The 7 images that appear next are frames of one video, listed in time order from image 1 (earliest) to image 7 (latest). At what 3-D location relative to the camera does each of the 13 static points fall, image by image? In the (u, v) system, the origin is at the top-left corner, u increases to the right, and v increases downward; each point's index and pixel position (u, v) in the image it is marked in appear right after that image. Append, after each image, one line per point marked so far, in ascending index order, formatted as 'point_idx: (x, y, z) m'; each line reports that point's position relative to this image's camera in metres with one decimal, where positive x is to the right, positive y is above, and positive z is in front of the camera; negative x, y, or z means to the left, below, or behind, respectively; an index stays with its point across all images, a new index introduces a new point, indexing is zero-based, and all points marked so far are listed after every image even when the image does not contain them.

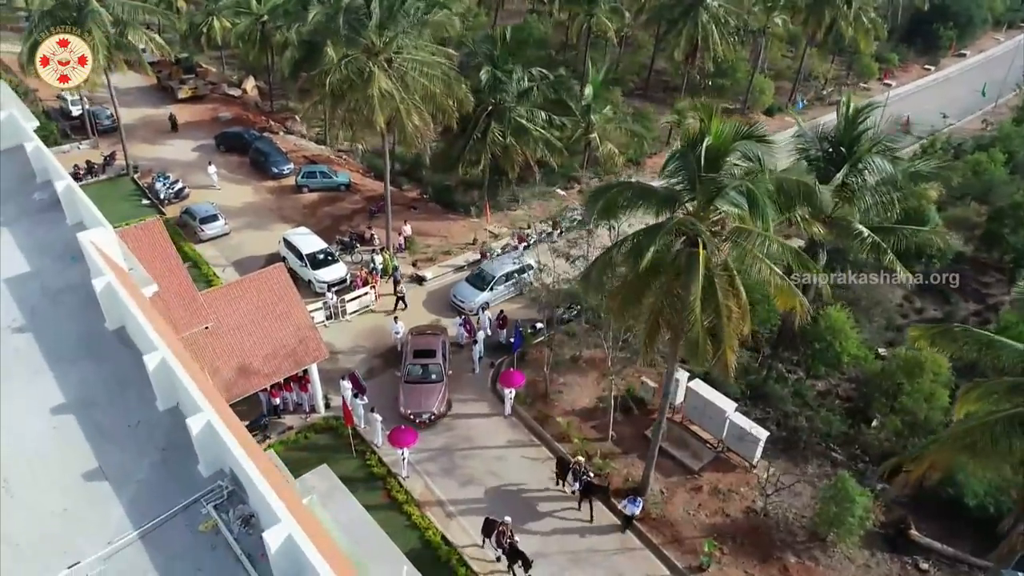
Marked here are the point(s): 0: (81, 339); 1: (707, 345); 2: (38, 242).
0: (-7.5, -0.9, +12.5) m
1: (+4.0, -1.2, +15.3) m
2: (-9.9, +1.0, +15.0) m
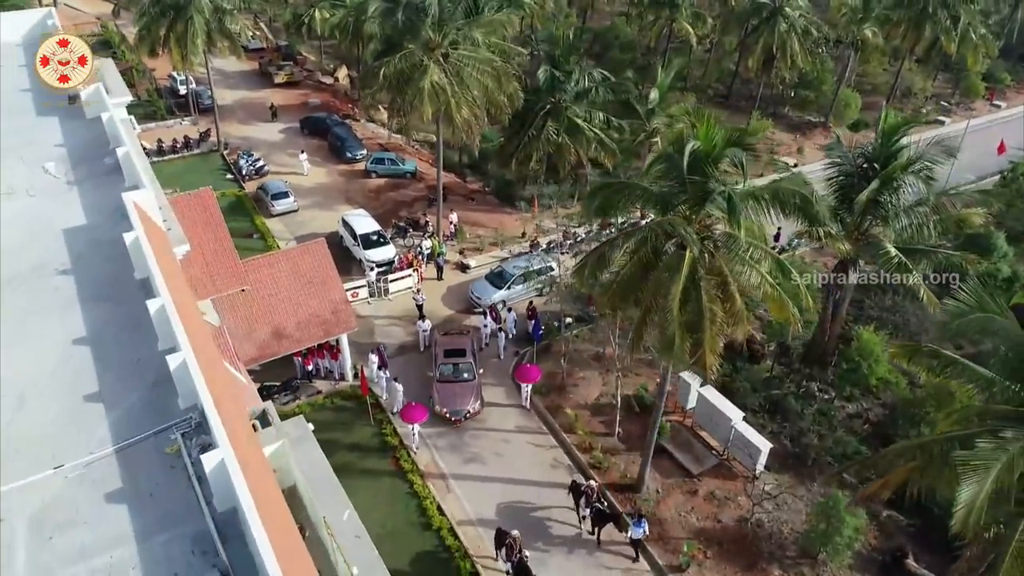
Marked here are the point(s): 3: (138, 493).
0: (-8.0, +0.1, +14.3) m
1: (+3.7, -1.2, +15.7) m
2: (-9.9, +2.1, +17.1) m
3: (-5.4, -2.9, +10.3) m
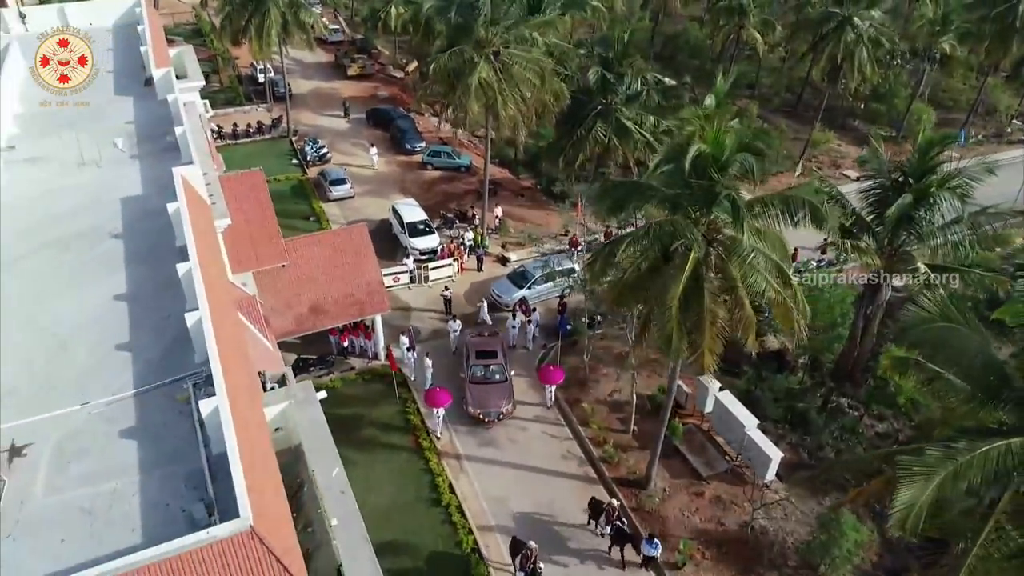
0: (-7.9, +0.9, +15.7) m
1: (+3.8, -1.2, +16.0) m
2: (-9.3, +3.0, +18.8) m
3: (-5.9, -2.3, +11.5) m
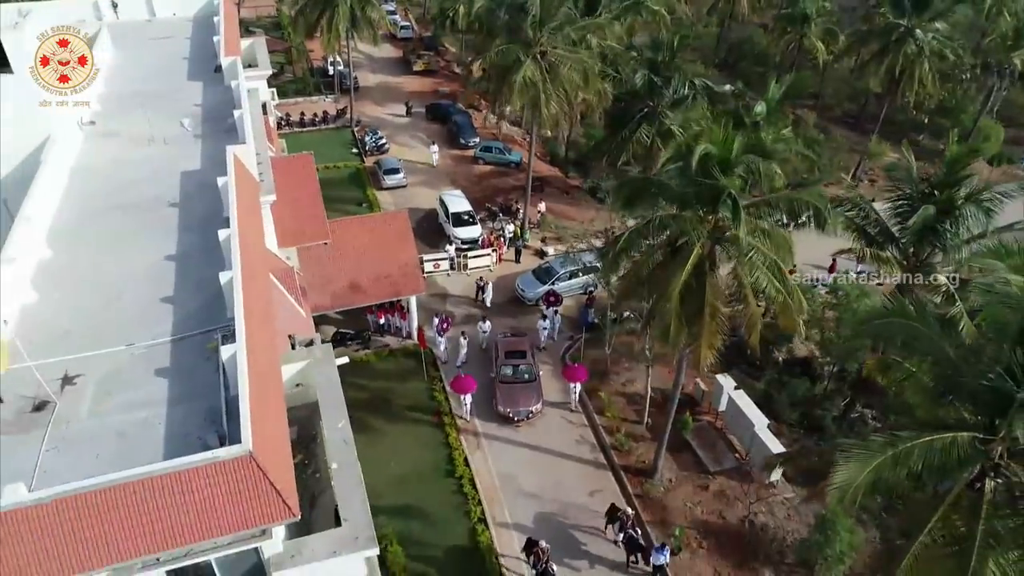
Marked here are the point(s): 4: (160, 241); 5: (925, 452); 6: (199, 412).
0: (-7.5, +1.7, +17.5) m
1: (+3.9, -1.0, +16.7) m
2: (-8.6, +3.9, +20.6) m
3: (-6.1, -1.5, +13.1) m
4: (-8.2, +1.1, +16.7) m
5: (+6.0, -2.3, +10.4) m
6: (-5.4, -2.1, +12.3) m
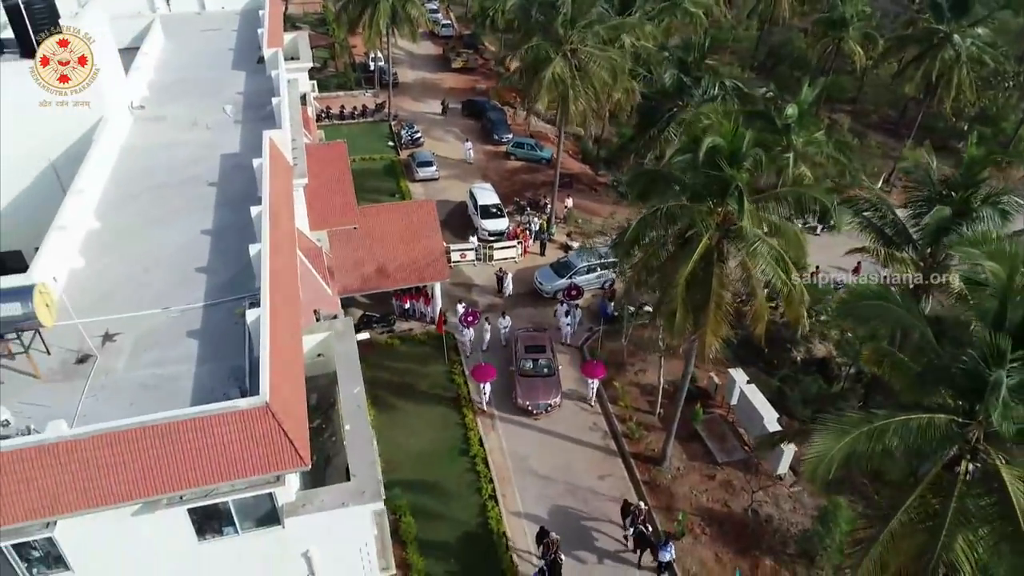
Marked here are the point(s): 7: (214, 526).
0: (-7.1, +2.4, +18.6) m
1: (+4.2, -0.8, +17.3) m
2: (-7.9, +4.6, +21.8) m
3: (-6.0, -0.9, +14.1) m
4: (-7.8, +1.8, +17.8) m
5: (+5.9, -2.1, +10.9) m
6: (-5.3, -1.5, +13.3) m
7: (-5.2, -4.1, +12.4) m
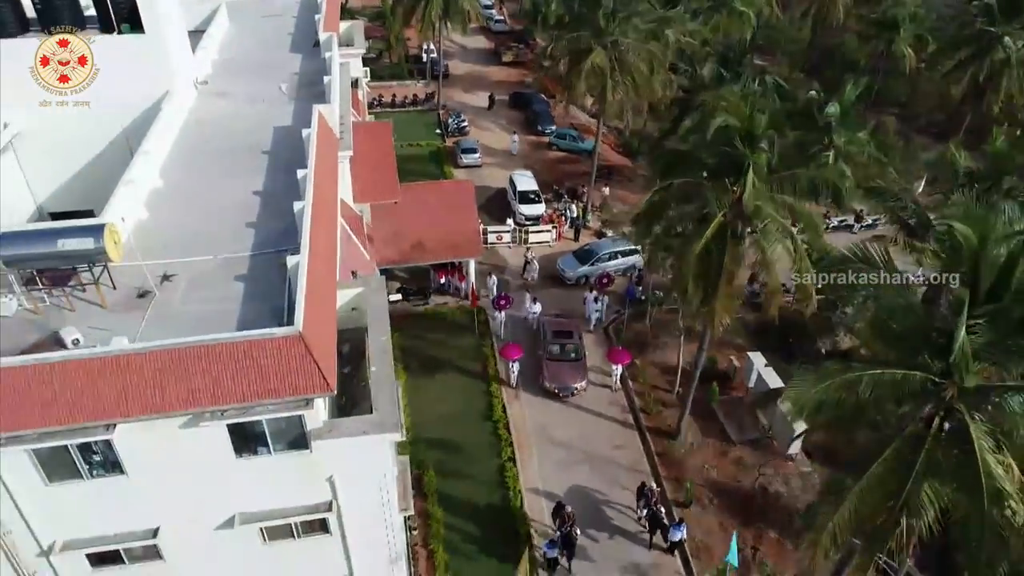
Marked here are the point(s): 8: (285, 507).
0: (-6.3, +3.5, +20.2) m
1: (+4.7, -0.1, +18.1) m
2: (-6.8, +5.8, +23.4) m
3: (-5.6, +0.2, +15.7) m
4: (-7.1, +2.9, +19.5) m
5: (+5.9, -1.6, +11.6) m
6: (-5.1, -0.4, +14.8) m
7: (-5.1, -3.1, +13.9) m
8: (-4.7, -4.6, +14.9) m
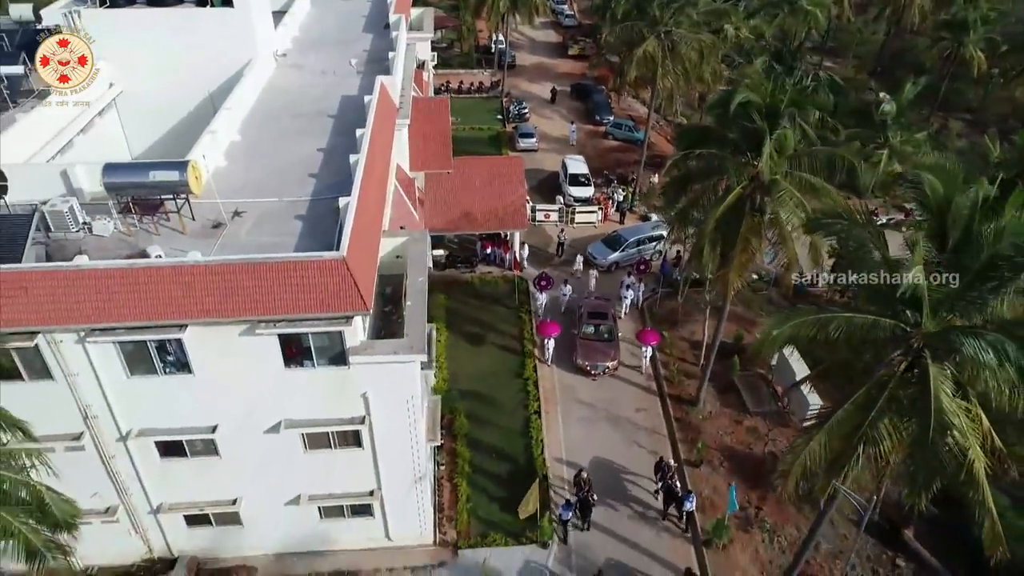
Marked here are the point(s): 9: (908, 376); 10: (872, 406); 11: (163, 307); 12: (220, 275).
0: (-5.1, +5.1, +22.4) m
1: (+5.5, +0.7, +19.3) m
2: (-5.1, +7.3, +25.6) m
3: (-5.0, +1.7, +17.8) m
4: (-5.9, +4.5, +21.7) m
5: (+6.0, -0.7, +12.8) m
6: (-4.5, +1.0, +16.9) m
7: (-4.8, -1.6, +16.0) m
8: (-4.5, -3.1, +17.0) m
9: (+7.1, -1.6, +12.8) m
10: (+6.3, -2.1, +12.6) m
11: (-7.1, -0.4, +14.6) m
12: (-6.0, +0.3, +14.7) m
